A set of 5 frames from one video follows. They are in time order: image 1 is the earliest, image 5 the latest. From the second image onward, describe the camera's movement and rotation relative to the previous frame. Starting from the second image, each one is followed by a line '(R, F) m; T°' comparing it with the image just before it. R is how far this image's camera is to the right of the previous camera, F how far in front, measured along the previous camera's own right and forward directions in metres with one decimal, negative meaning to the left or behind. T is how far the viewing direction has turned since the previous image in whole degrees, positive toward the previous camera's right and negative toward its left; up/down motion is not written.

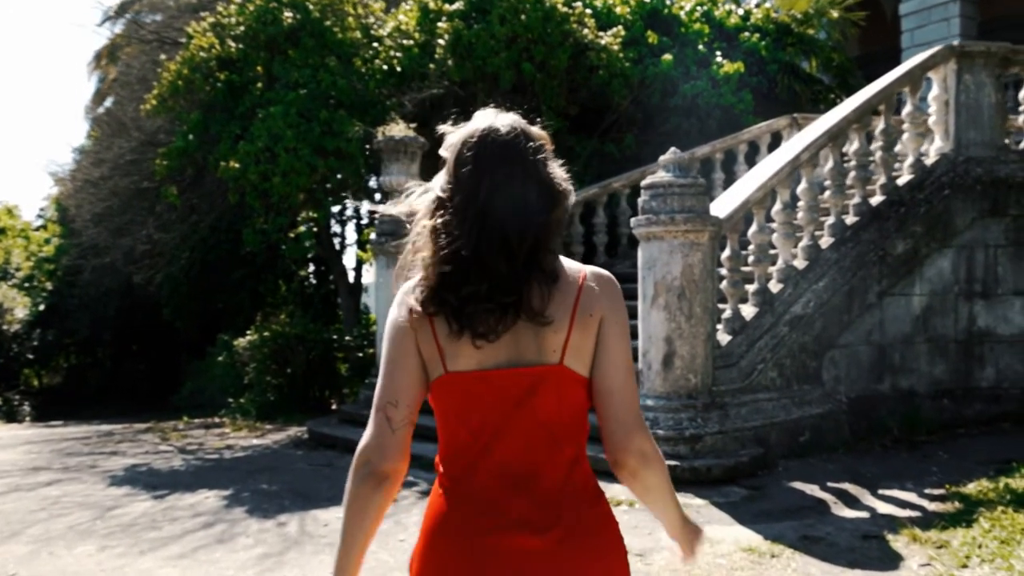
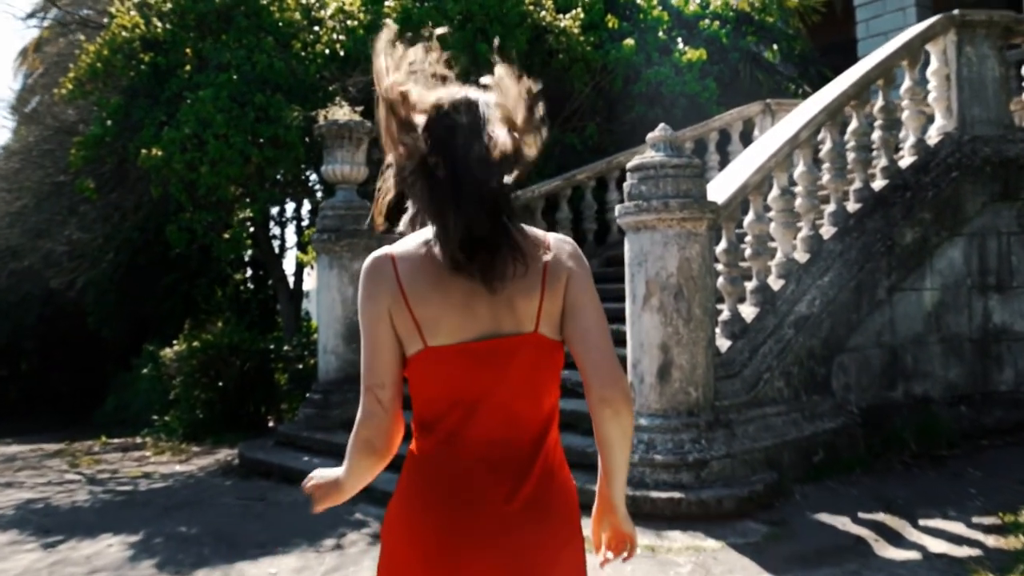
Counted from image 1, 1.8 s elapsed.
(-0.1, +0.9) m; +3°
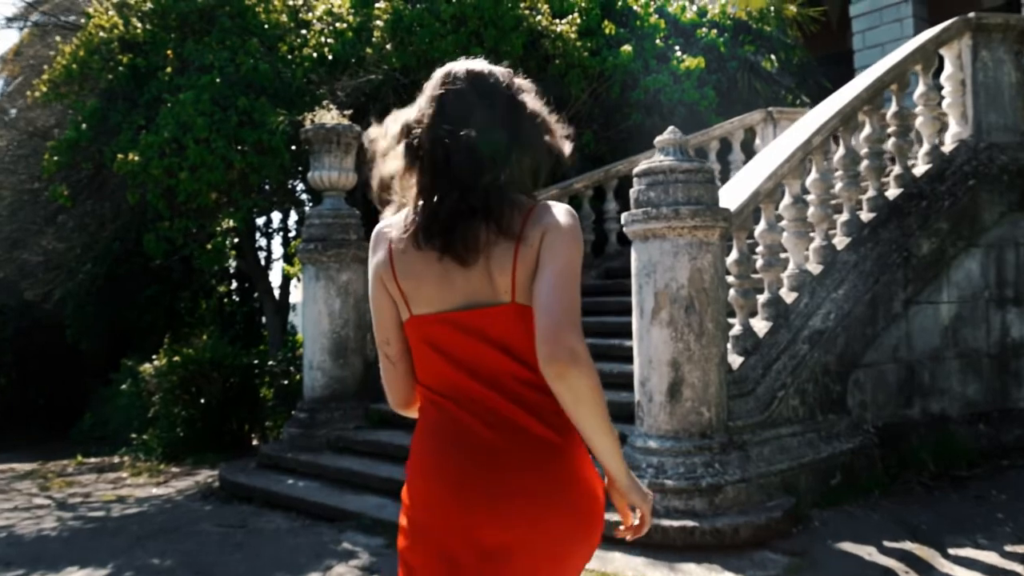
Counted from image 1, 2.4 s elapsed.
(0.0, +0.3) m; +1°
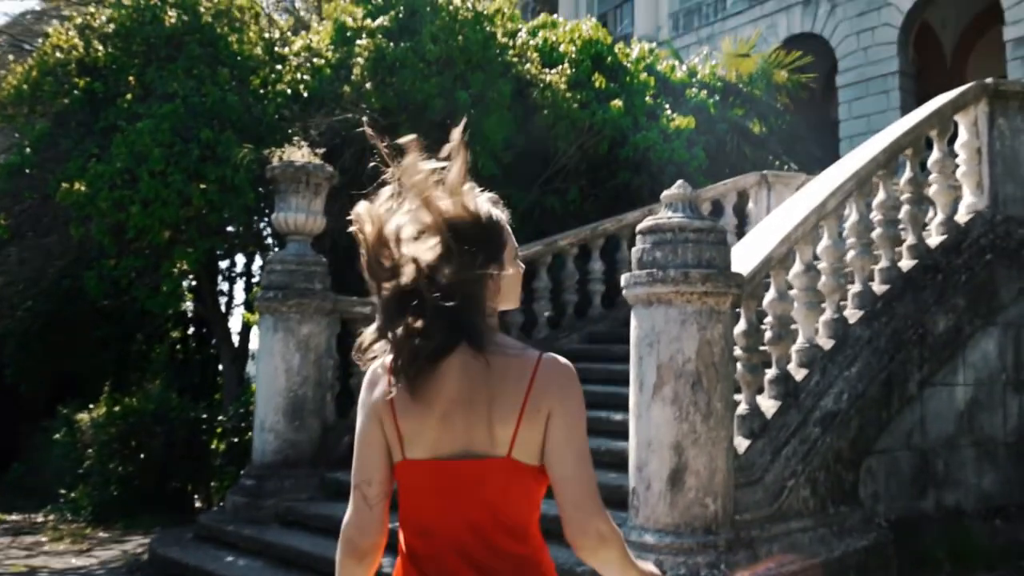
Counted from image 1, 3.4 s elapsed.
(-0.1, +0.5) m; +2°
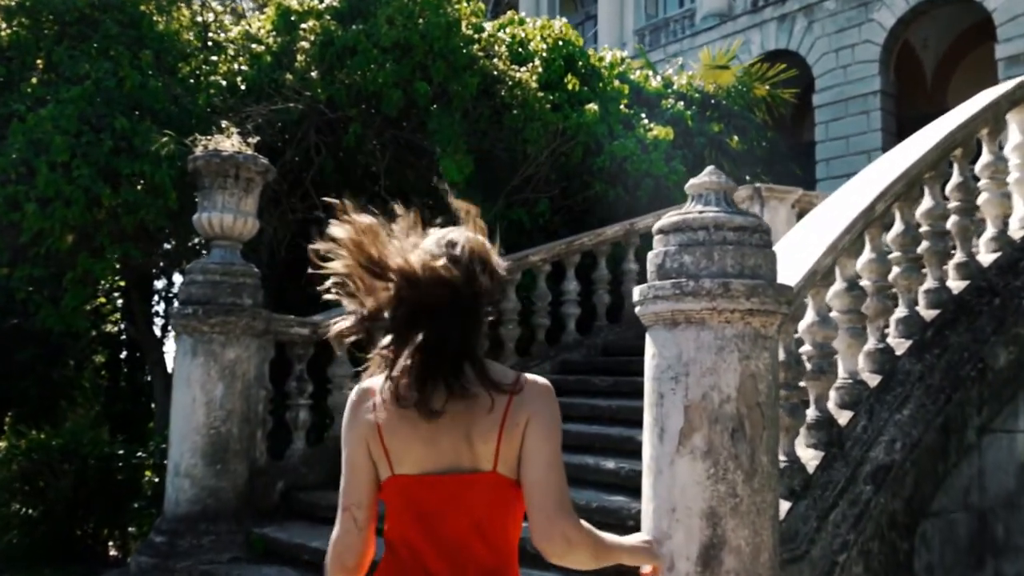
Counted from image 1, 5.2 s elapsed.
(-0.1, +1.0) m; +2°
